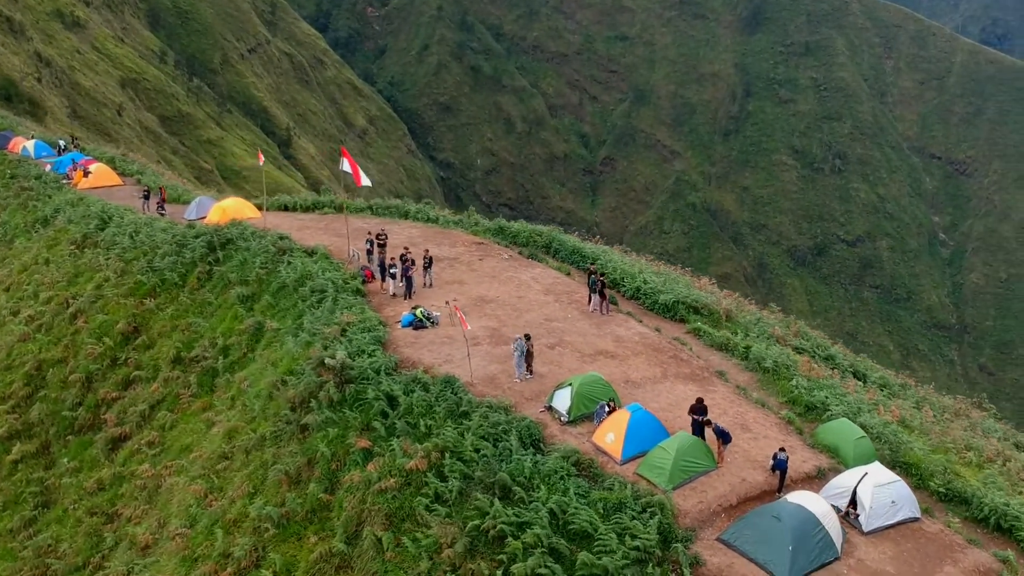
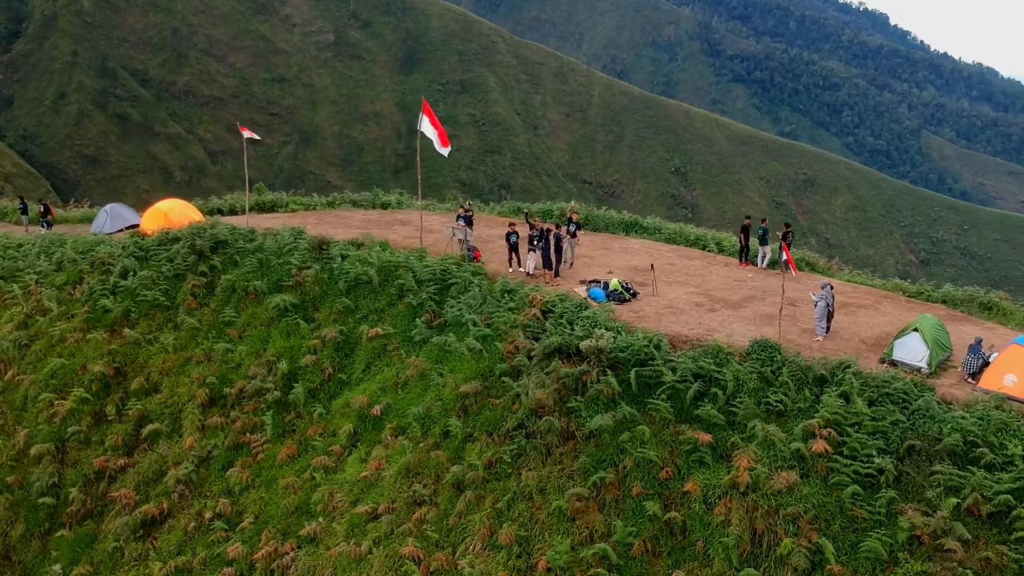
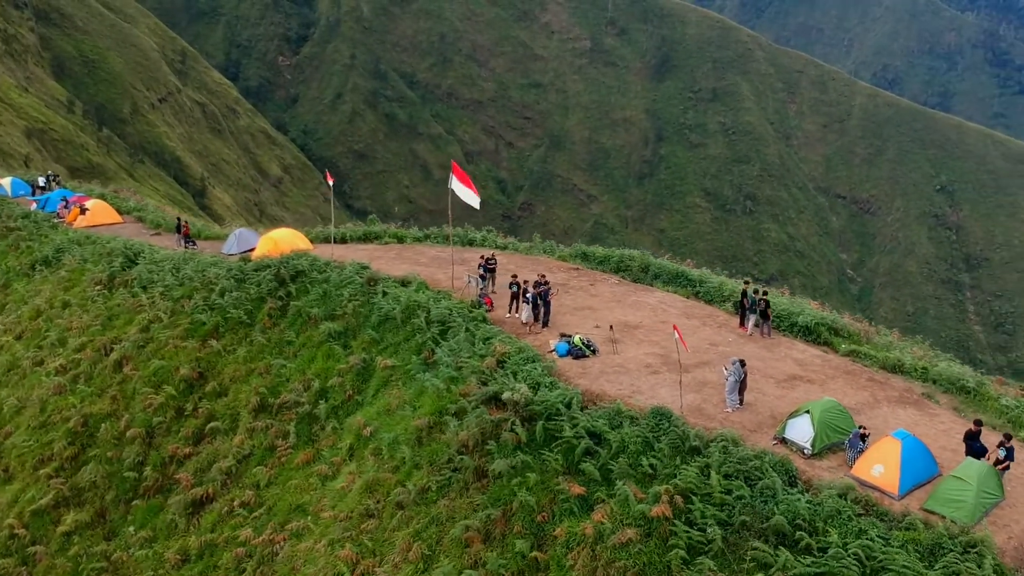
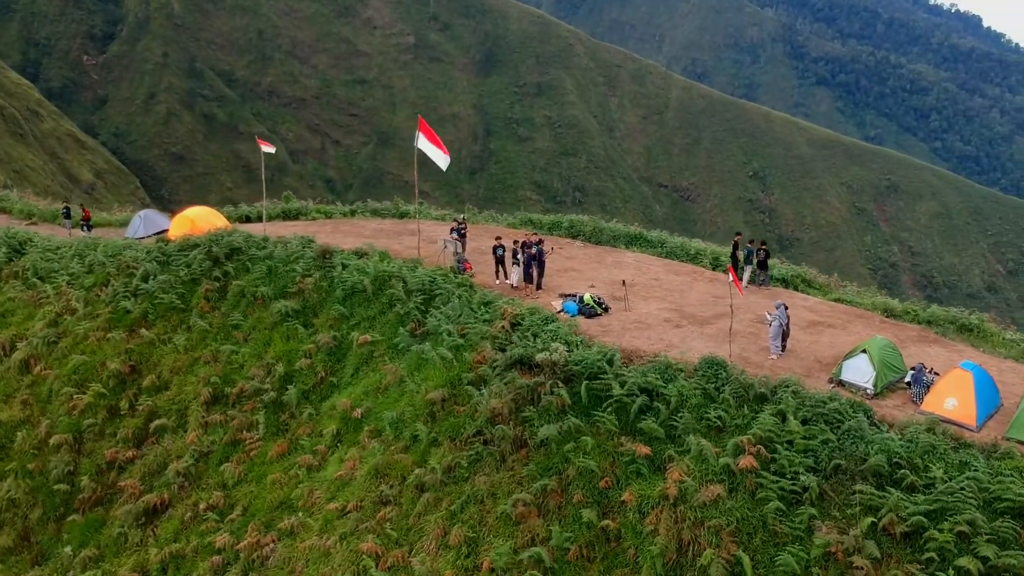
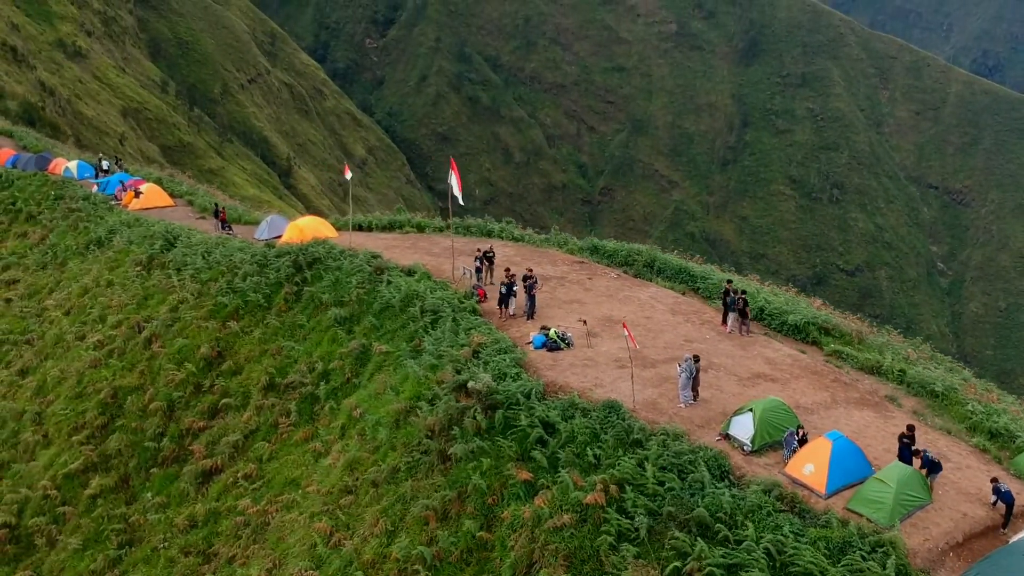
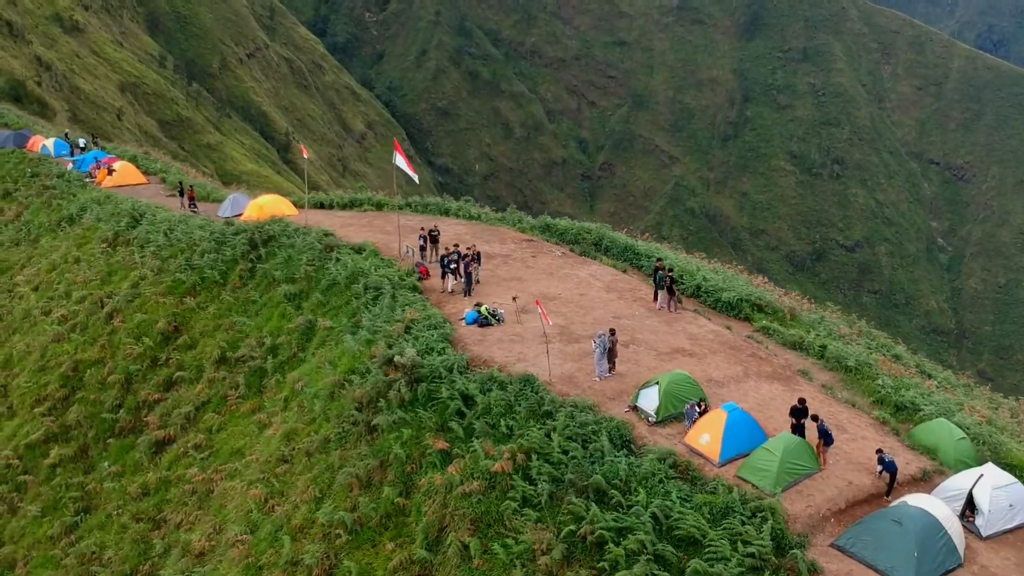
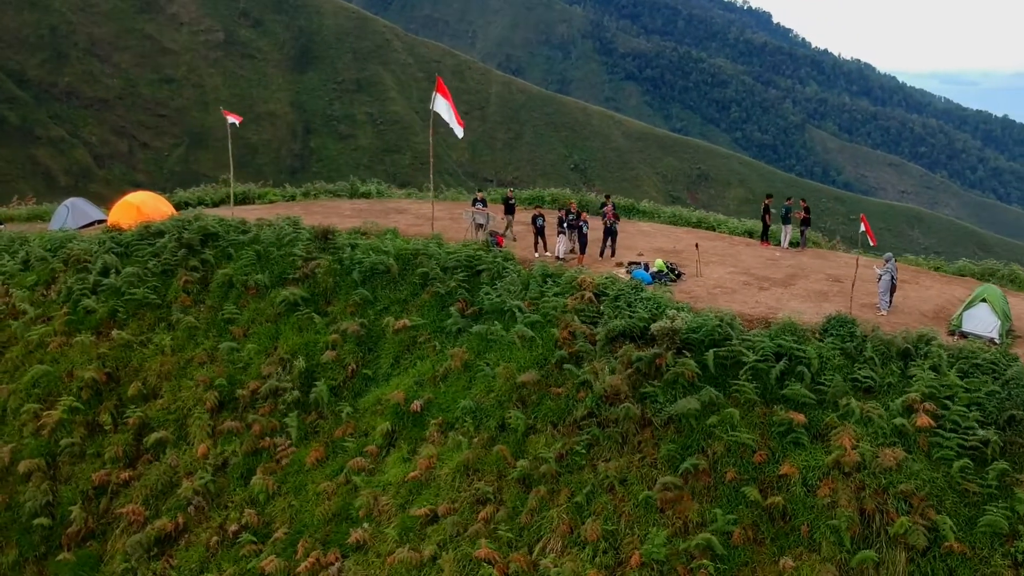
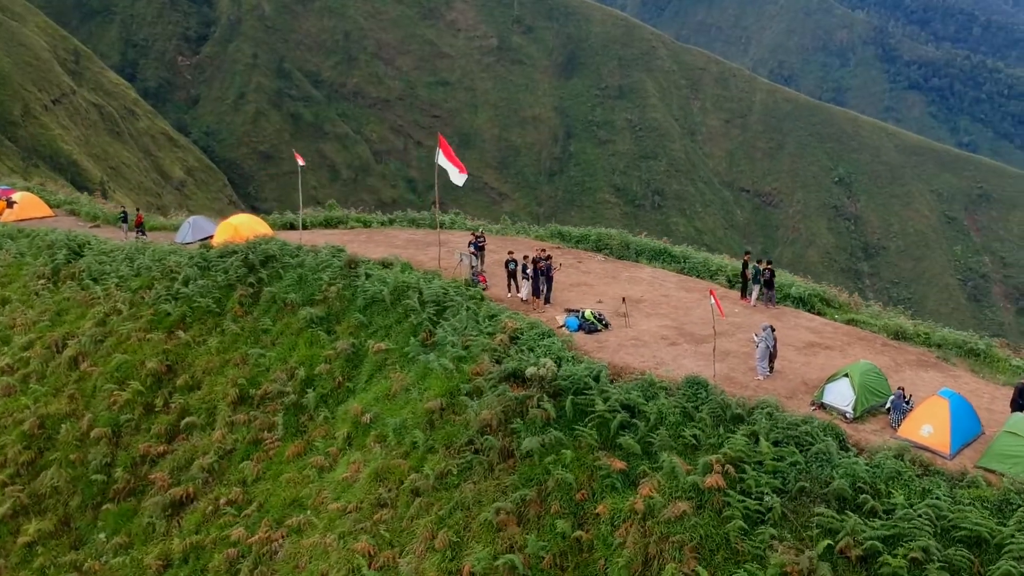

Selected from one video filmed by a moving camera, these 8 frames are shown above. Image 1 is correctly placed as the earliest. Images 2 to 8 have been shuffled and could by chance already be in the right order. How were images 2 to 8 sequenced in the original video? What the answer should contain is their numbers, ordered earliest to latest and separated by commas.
6, 5, 3, 8, 4, 2, 7
